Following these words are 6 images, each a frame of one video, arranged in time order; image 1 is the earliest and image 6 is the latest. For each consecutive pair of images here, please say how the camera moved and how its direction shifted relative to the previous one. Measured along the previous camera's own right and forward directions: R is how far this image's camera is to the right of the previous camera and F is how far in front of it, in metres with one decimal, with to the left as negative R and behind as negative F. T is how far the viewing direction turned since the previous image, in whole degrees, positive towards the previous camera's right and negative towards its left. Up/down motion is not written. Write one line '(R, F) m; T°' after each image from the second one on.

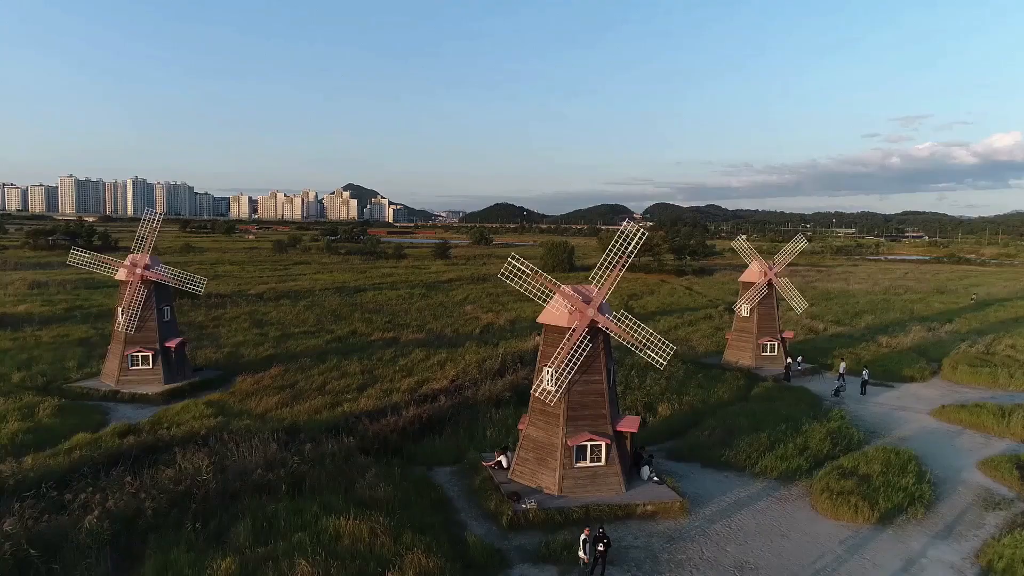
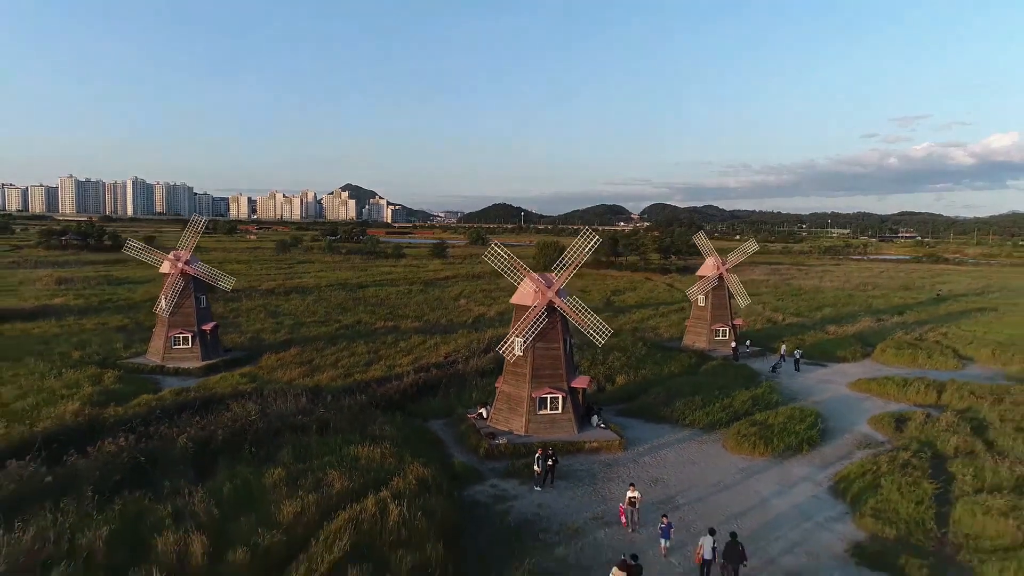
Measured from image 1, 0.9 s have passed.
(+0.4, -3.0) m; 0°
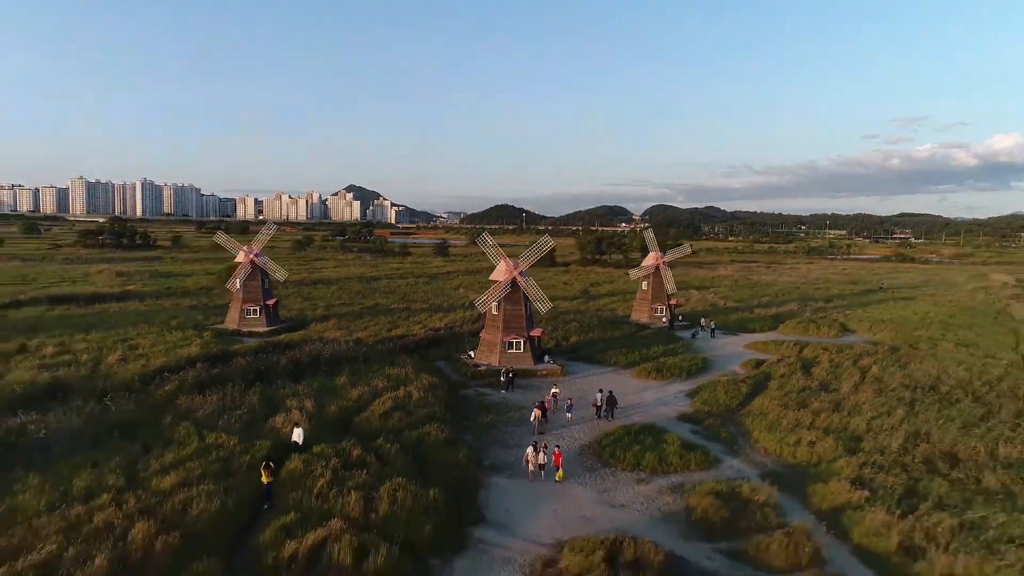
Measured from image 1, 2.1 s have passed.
(+0.7, -6.9) m; 0°
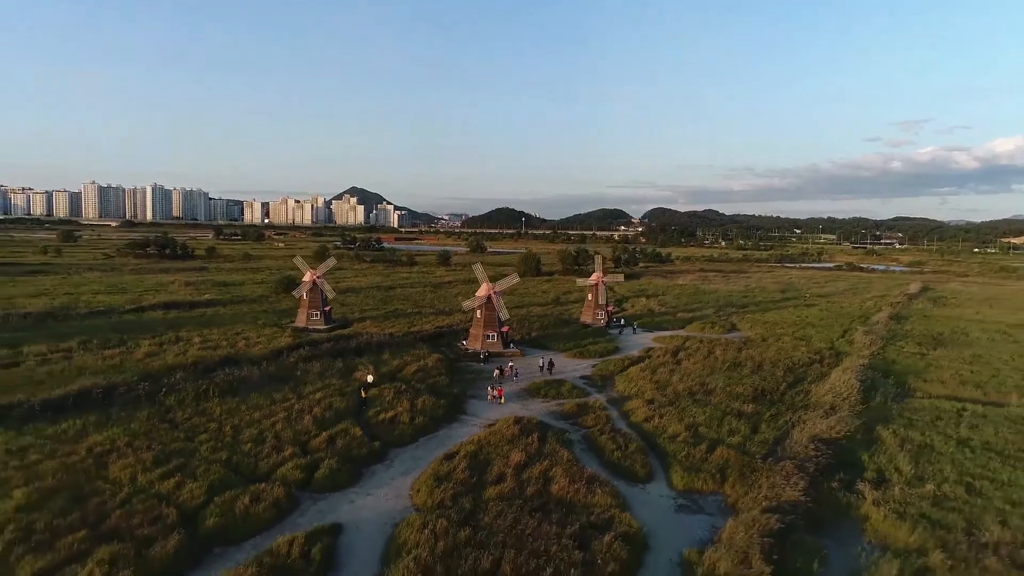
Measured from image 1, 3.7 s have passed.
(+1.1, -12.0) m; 0°
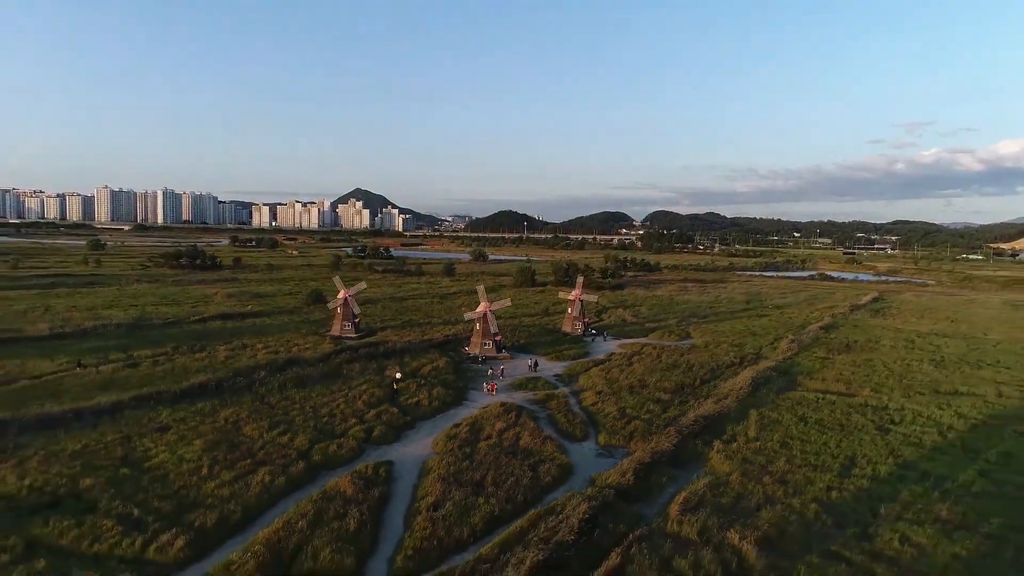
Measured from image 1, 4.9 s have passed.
(+0.7, -9.3) m; 0°
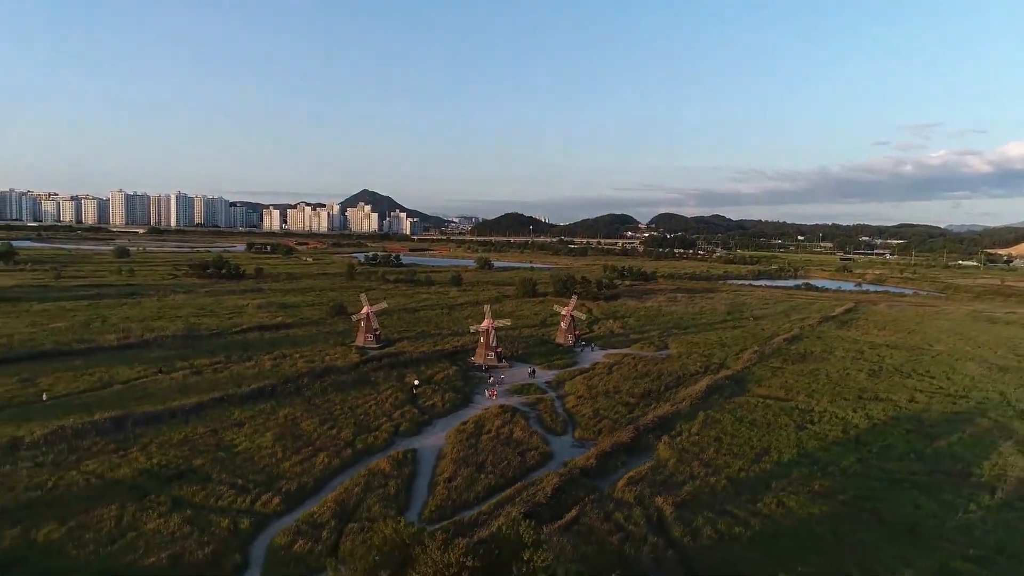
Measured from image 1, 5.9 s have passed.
(+0.5, -7.4) m; -1°
